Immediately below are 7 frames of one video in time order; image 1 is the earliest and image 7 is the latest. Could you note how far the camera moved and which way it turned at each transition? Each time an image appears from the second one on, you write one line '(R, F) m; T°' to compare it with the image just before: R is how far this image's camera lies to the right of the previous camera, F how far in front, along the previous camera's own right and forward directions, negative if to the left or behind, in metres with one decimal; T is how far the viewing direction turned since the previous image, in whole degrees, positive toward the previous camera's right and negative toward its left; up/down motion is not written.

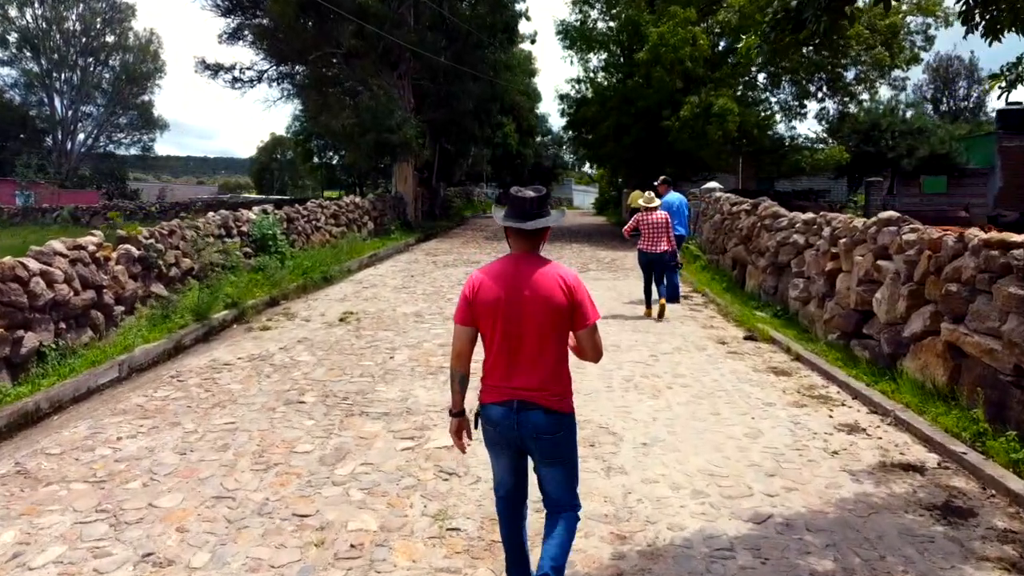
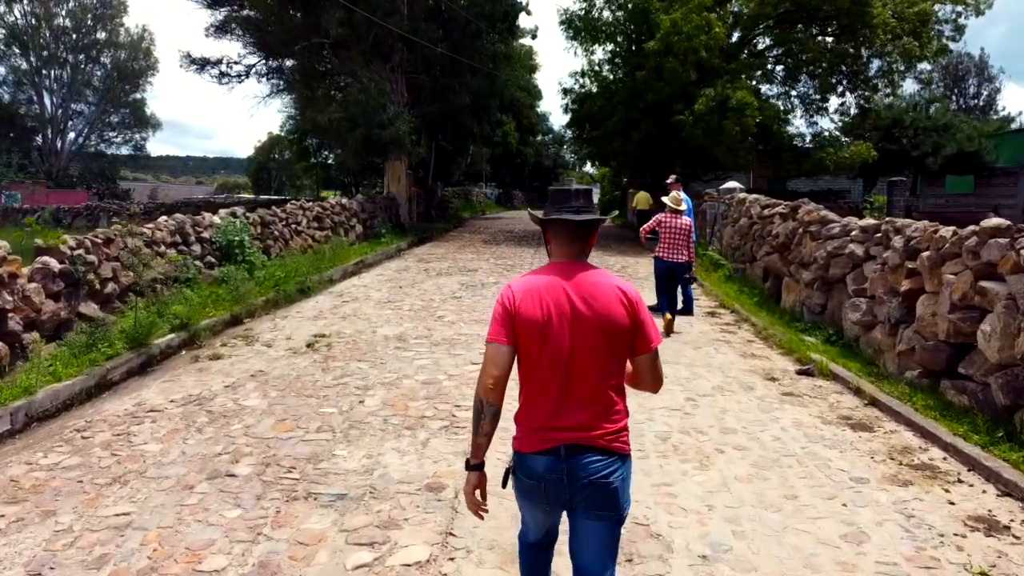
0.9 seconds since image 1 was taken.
(0.0, +1.7) m; 0°
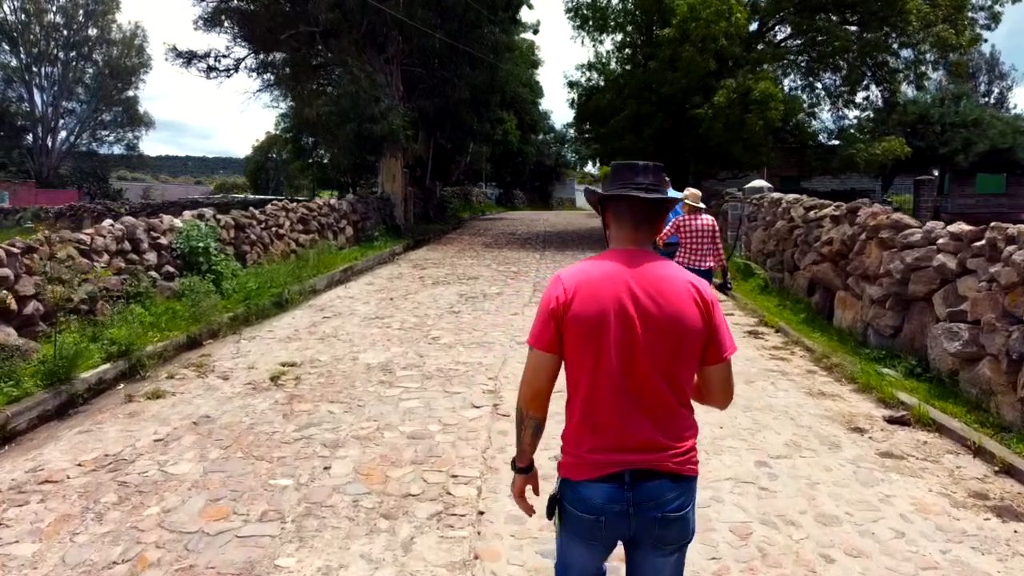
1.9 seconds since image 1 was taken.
(-0.1, +1.6) m; 0°
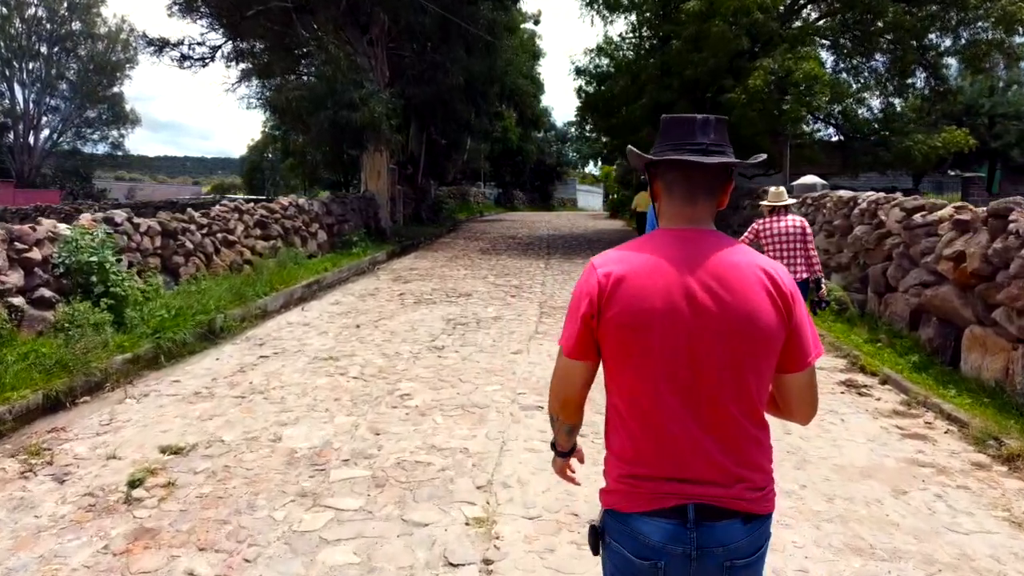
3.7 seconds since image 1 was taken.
(0.0, +2.7) m; 0°
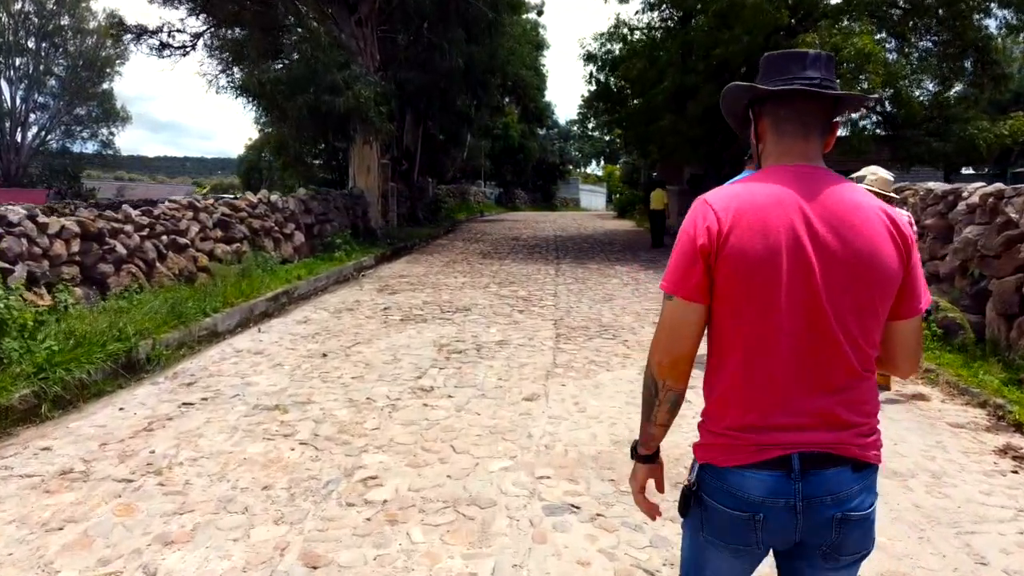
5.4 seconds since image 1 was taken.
(-0.1, +2.0) m; 0°
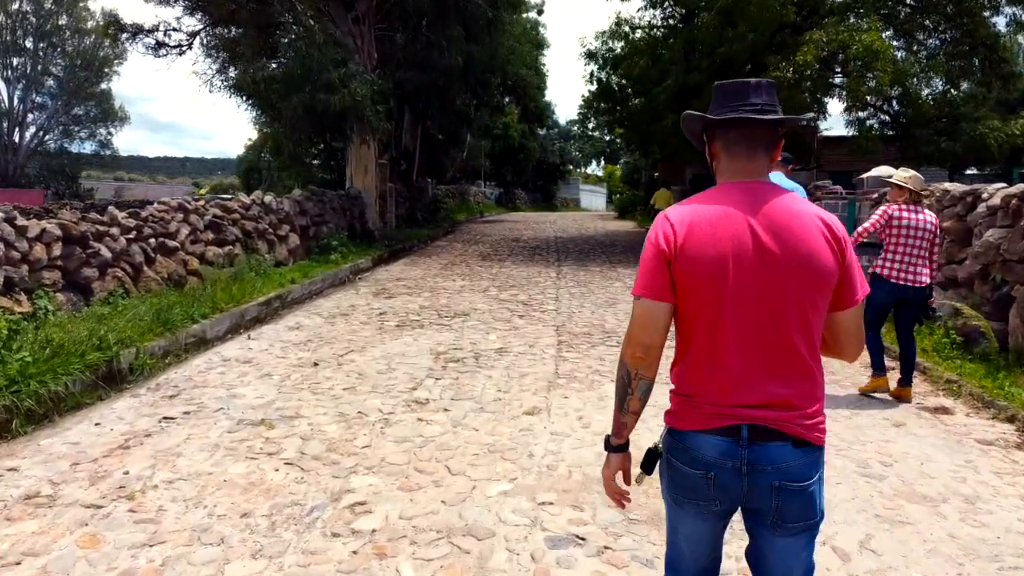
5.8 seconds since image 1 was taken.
(0.0, +0.3) m; 0°
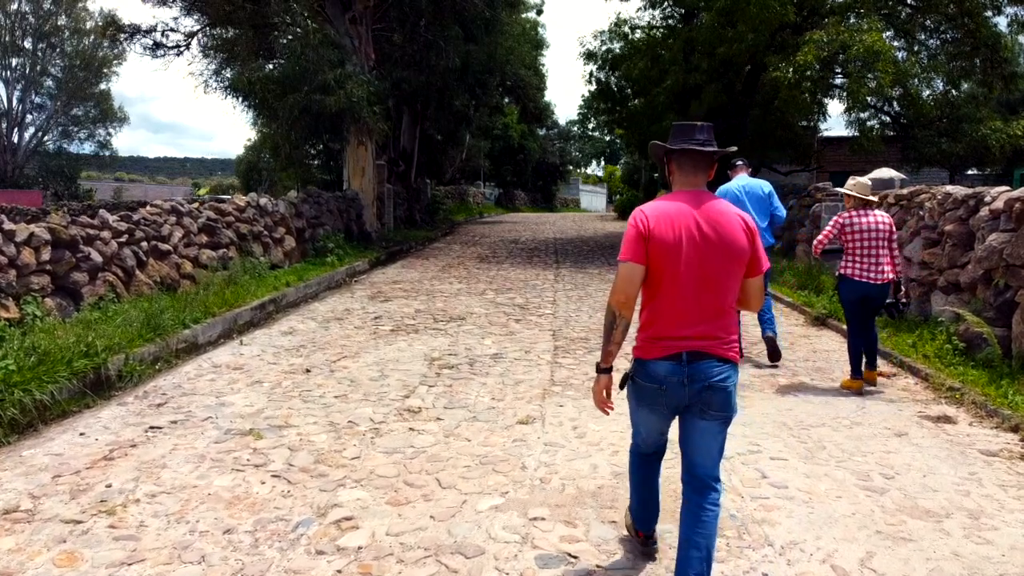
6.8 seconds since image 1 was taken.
(0.0, +0.1) m; 0°
